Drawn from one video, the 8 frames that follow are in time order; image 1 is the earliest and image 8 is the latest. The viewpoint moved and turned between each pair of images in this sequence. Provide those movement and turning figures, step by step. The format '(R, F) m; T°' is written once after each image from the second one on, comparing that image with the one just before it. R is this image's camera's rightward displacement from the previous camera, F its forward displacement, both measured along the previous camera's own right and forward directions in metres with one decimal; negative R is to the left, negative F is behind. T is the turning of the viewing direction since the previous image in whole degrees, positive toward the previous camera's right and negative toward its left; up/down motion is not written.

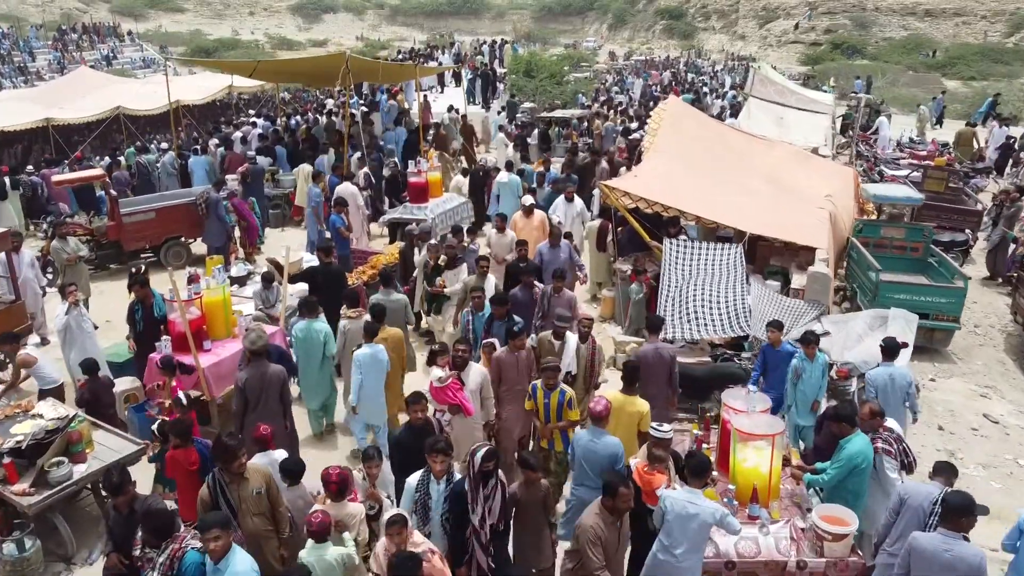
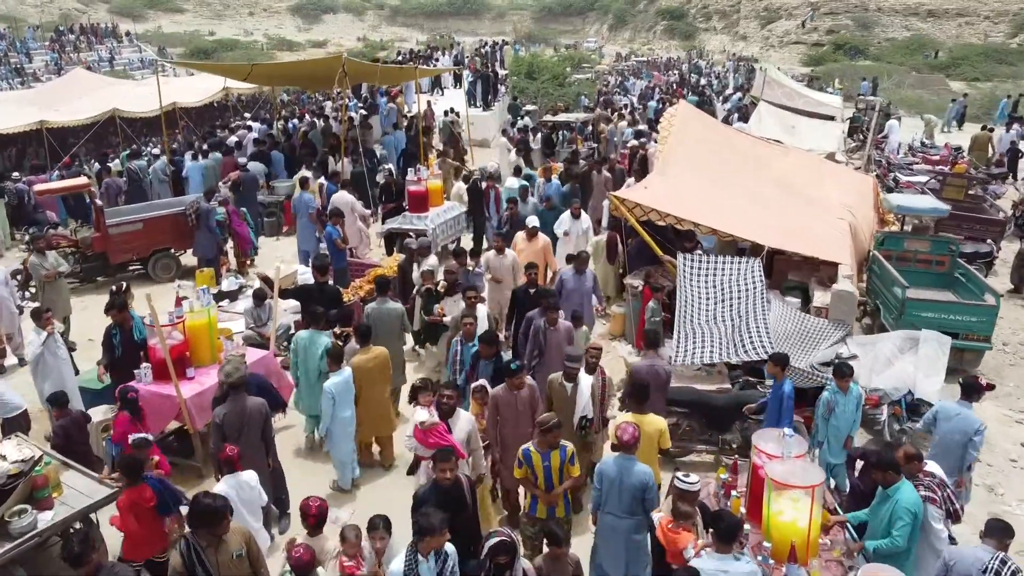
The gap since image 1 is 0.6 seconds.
(-0.1, +0.5) m; 0°
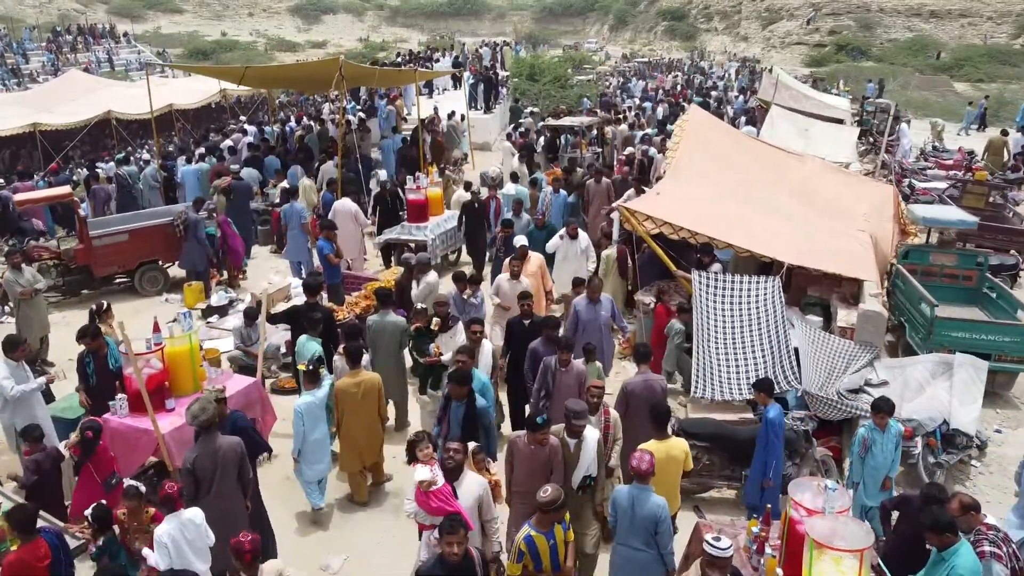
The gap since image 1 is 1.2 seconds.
(0.0, +0.5) m; 0°
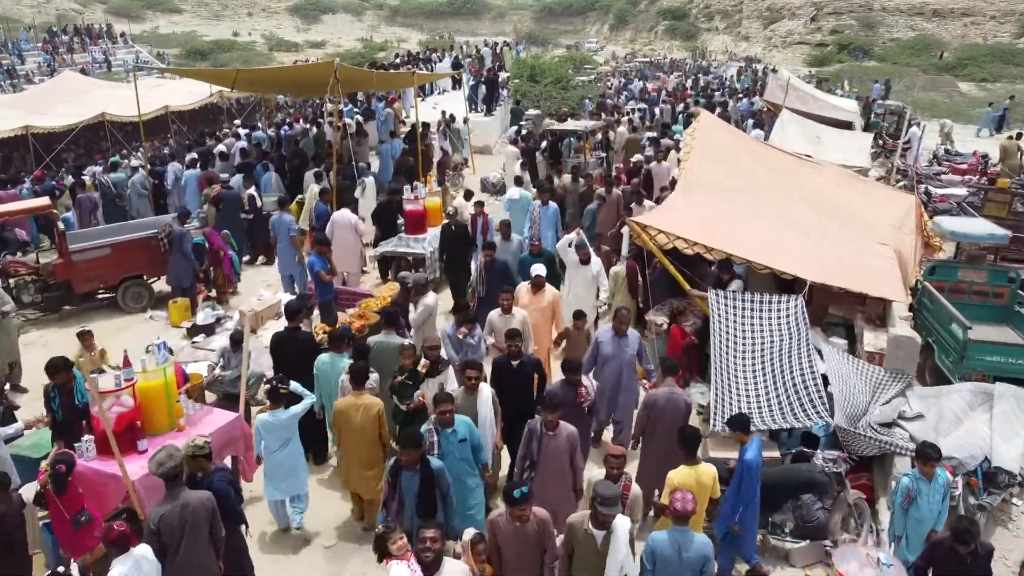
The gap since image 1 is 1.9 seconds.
(0.0, +0.5) m; 0°
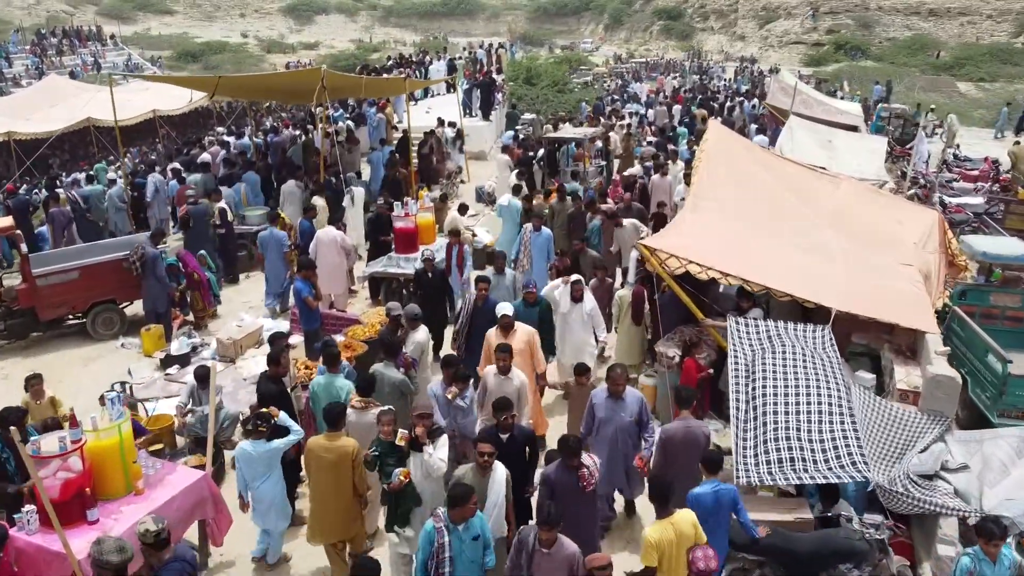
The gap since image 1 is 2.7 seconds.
(0.0, +0.6) m; 0°
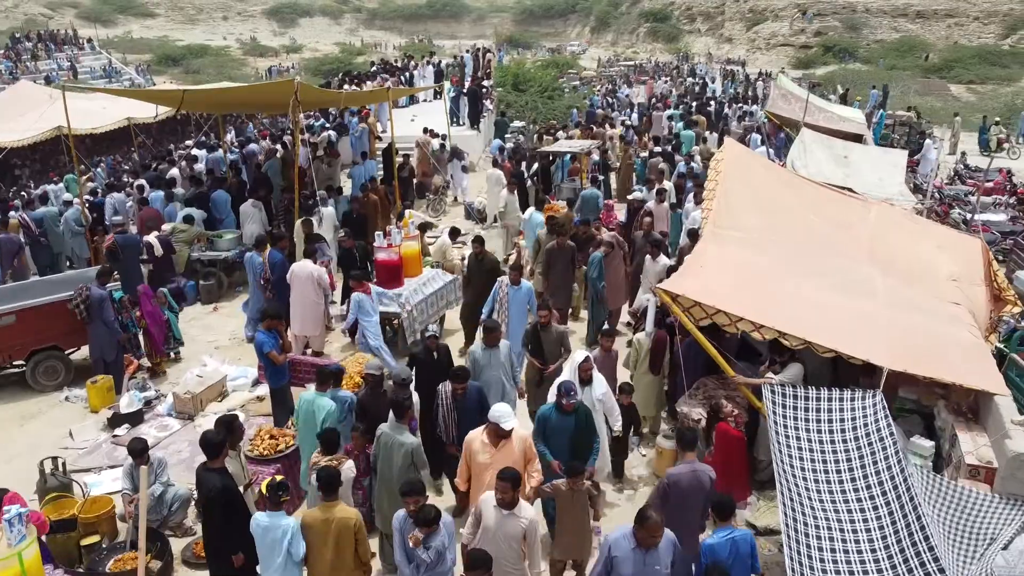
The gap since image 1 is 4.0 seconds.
(-0.1, +1.0) m; +1°
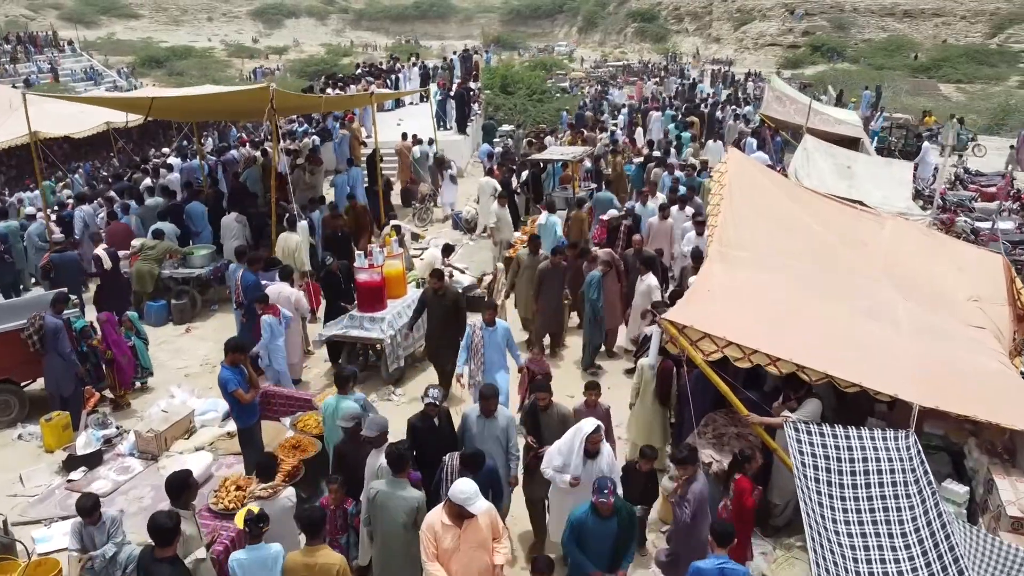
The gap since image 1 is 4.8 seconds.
(0.0, +0.6) m; +1°
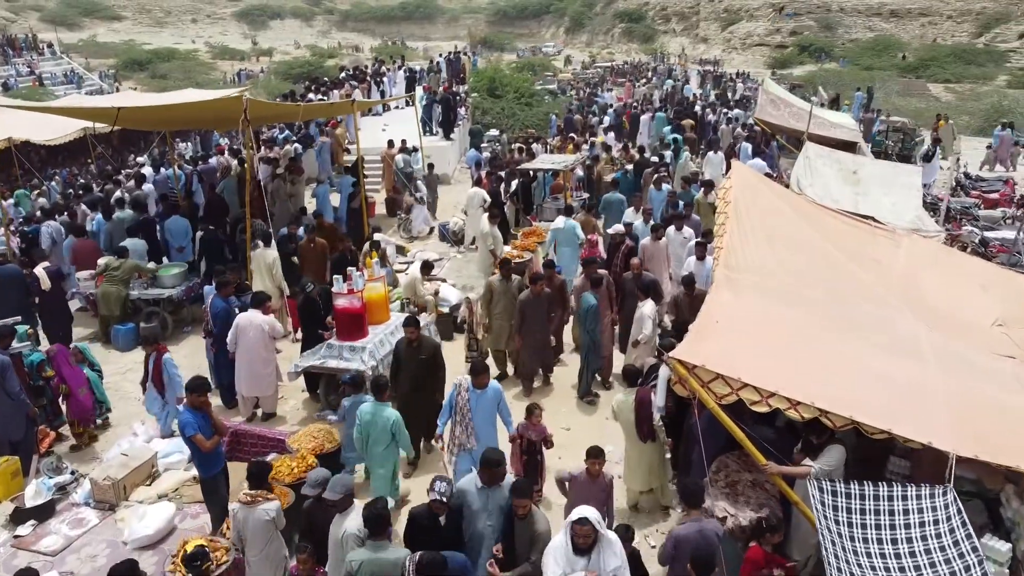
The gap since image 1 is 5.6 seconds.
(0.0, +0.6) m; +1°
